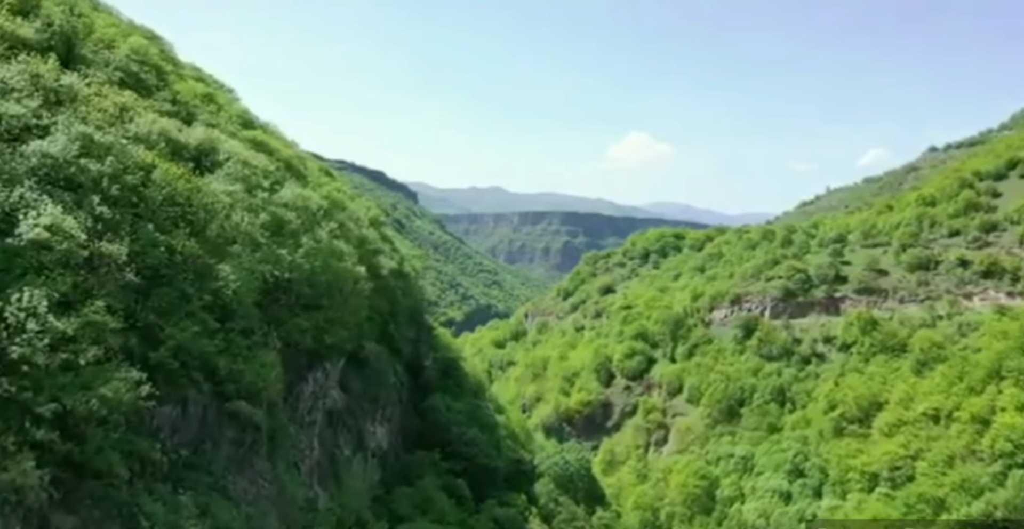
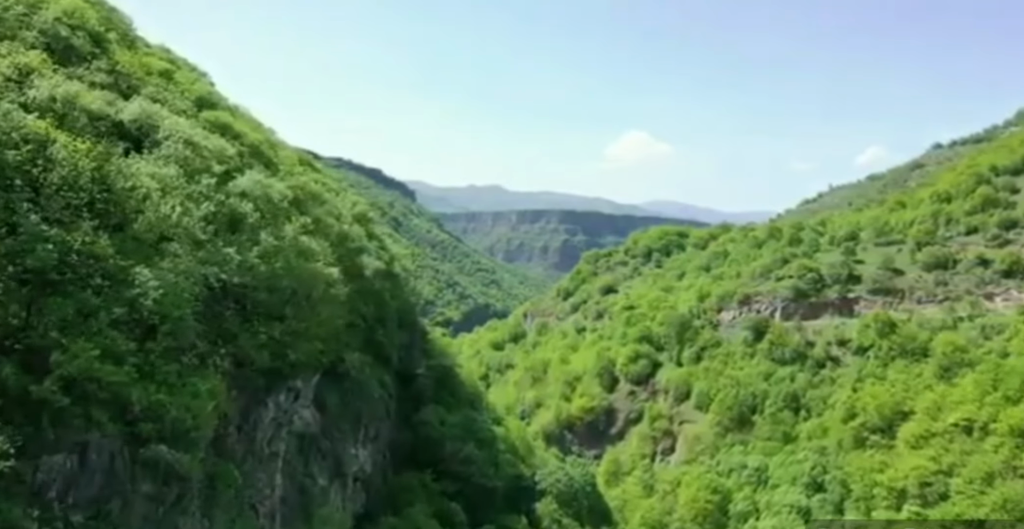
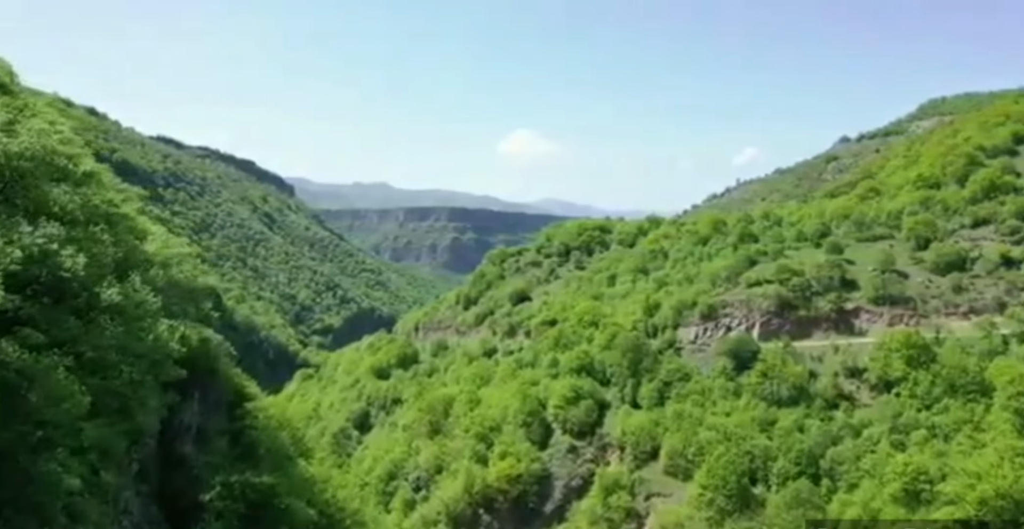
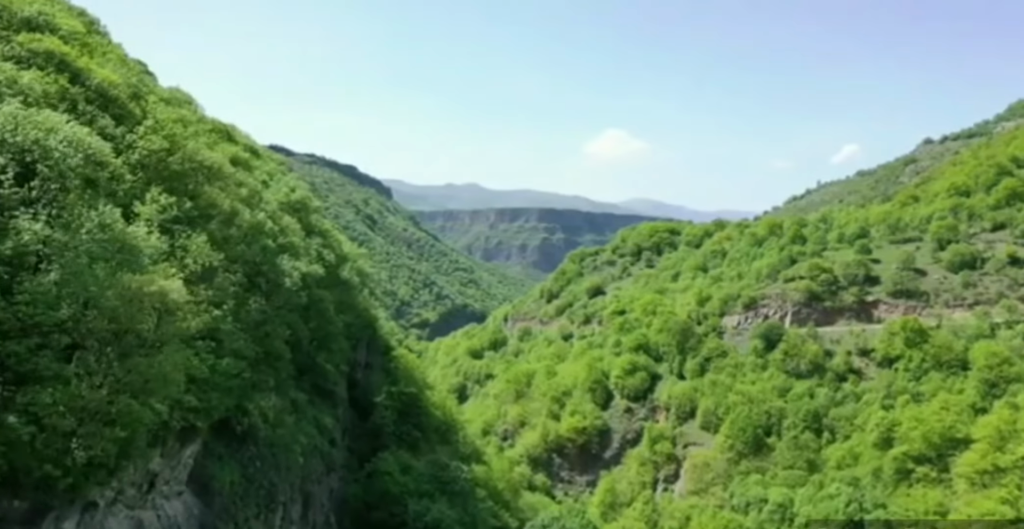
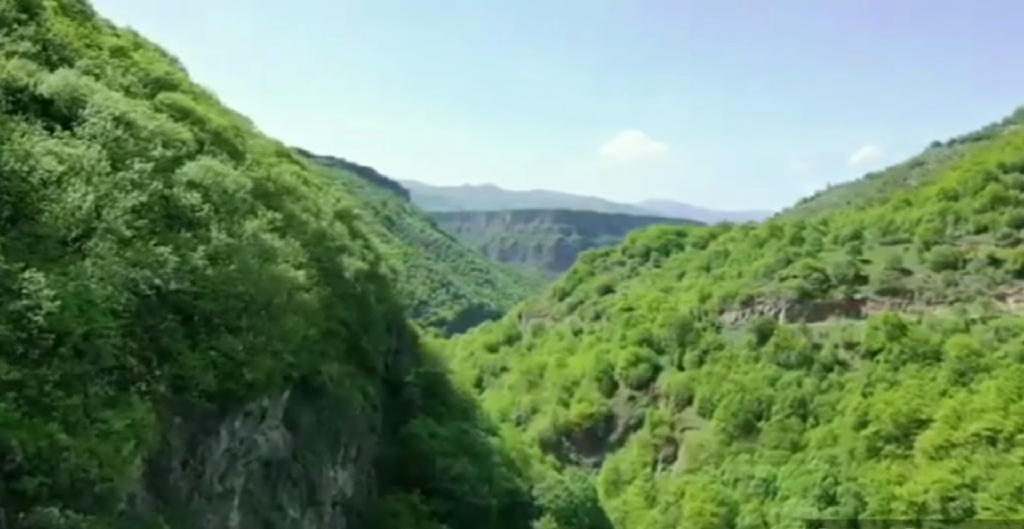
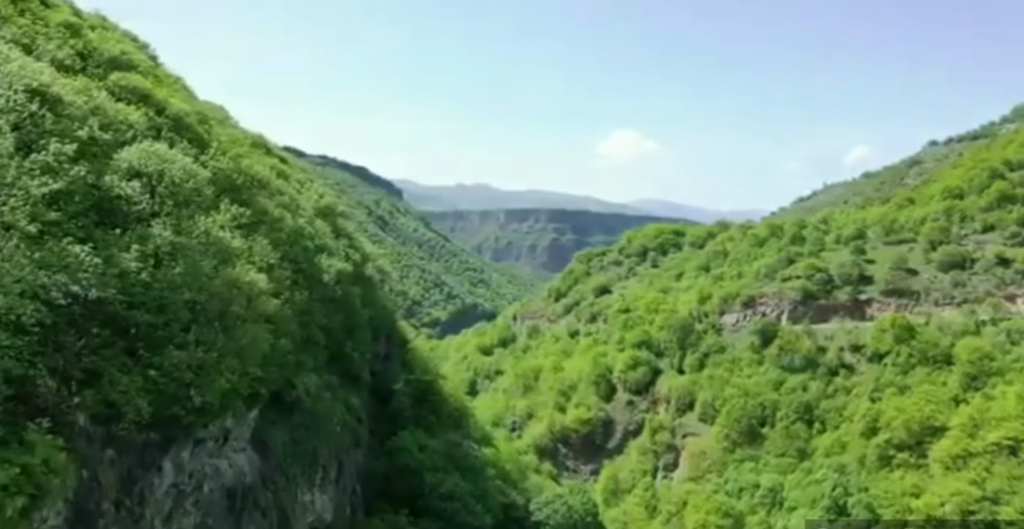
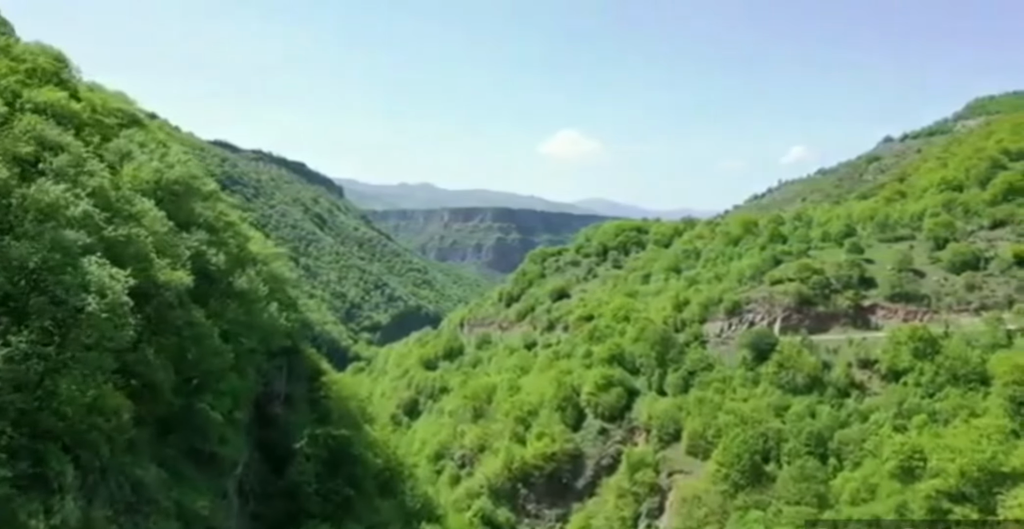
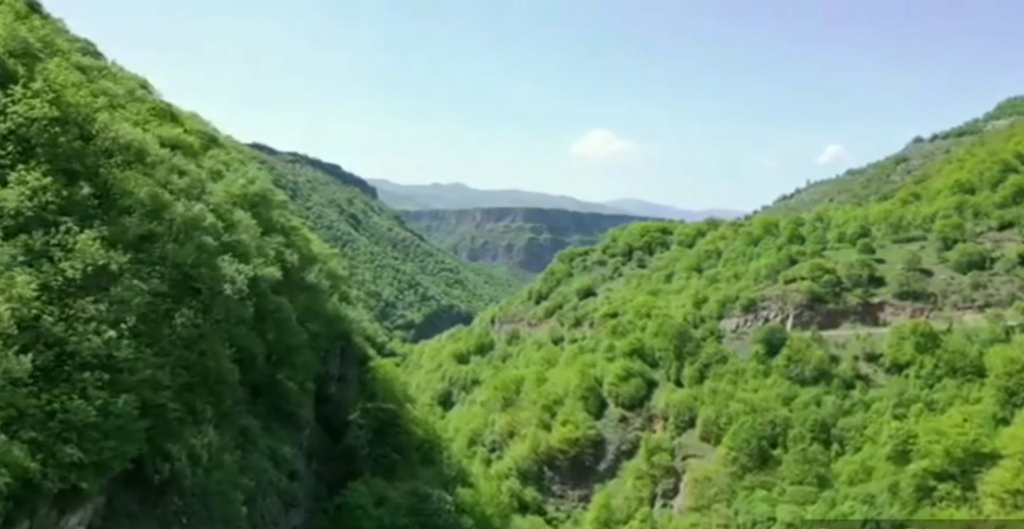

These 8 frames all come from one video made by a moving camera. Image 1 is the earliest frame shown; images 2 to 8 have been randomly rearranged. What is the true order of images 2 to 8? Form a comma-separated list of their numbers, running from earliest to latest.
2, 5, 6, 4, 8, 7, 3
